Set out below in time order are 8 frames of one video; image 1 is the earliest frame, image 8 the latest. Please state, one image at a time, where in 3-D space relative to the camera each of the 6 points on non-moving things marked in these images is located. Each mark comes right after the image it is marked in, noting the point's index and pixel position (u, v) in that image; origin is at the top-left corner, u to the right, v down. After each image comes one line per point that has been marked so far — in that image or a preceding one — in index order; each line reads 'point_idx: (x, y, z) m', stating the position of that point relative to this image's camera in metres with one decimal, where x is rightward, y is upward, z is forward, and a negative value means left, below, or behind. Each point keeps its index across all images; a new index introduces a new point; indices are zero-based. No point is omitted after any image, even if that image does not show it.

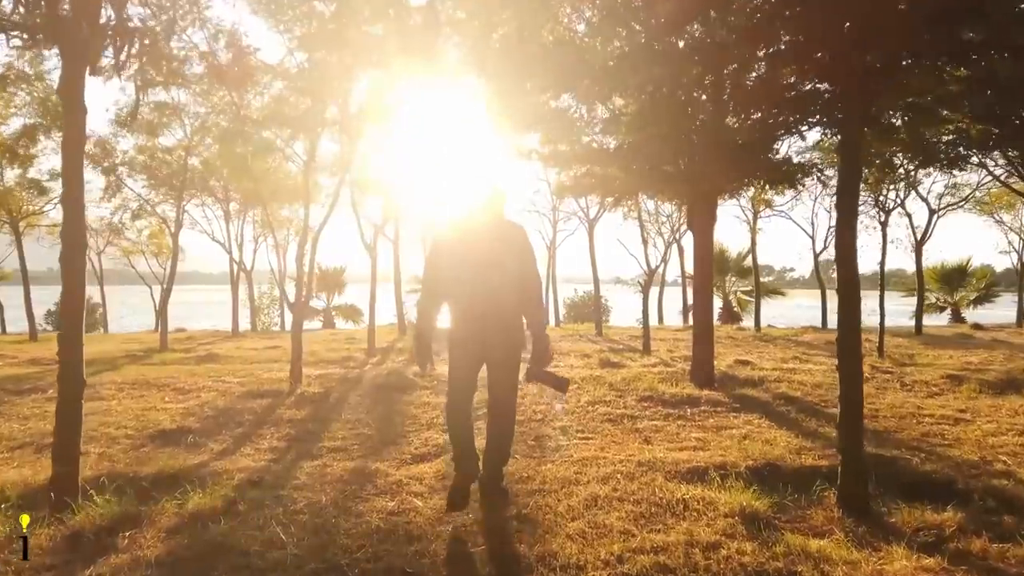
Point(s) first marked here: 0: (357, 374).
0: (-2.2, -1.2, +10.1) m
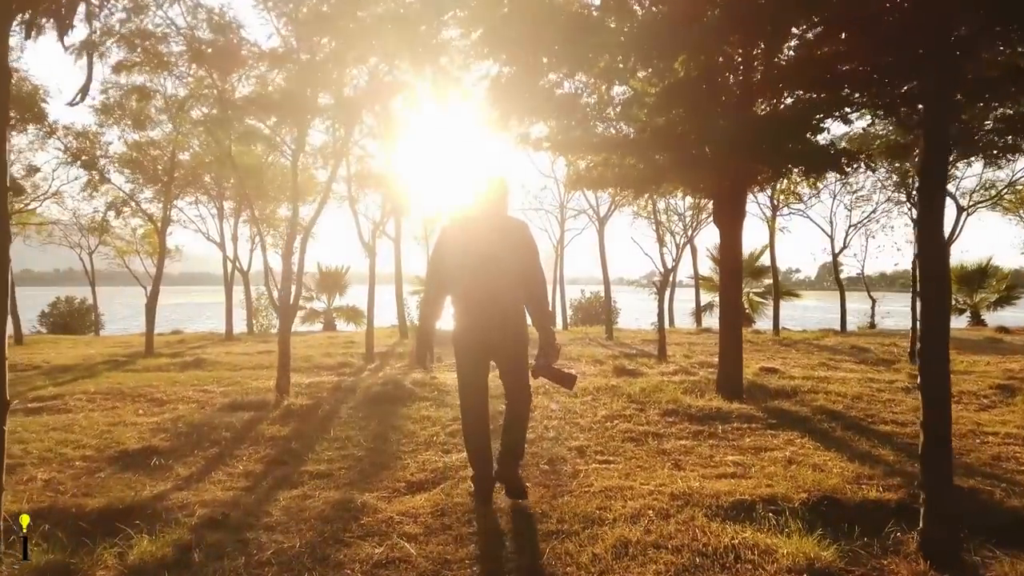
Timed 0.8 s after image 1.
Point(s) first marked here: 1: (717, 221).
0: (-2.1, -1.2, +9.3) m
1: (+2.4, +0.7, +8.4) m
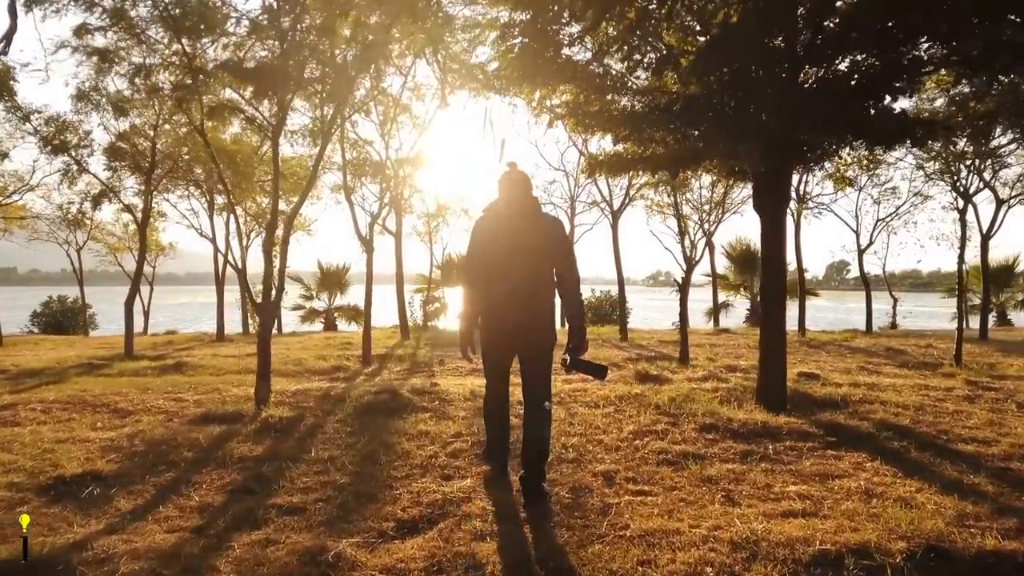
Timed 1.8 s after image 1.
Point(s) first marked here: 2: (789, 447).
0: (-1.9, -1.2, +8.3) m
1: (+2.5, +0.8, +7.3) m
2: (+2.1, -1.2, +5.5) m
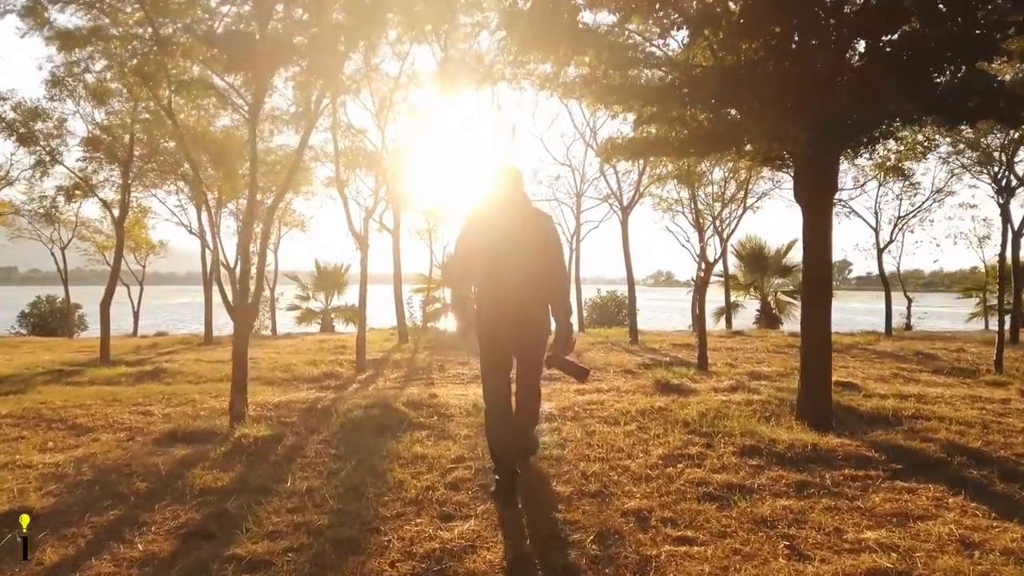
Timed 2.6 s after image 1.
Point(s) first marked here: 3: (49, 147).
0: (-1.9, -1.2, +7.5) m
1: (+2.6, +0.8, +6.5) m
2: (+2.2, -1.2, +4.7) m
3: (-7.5, +2.3, +11.8) m
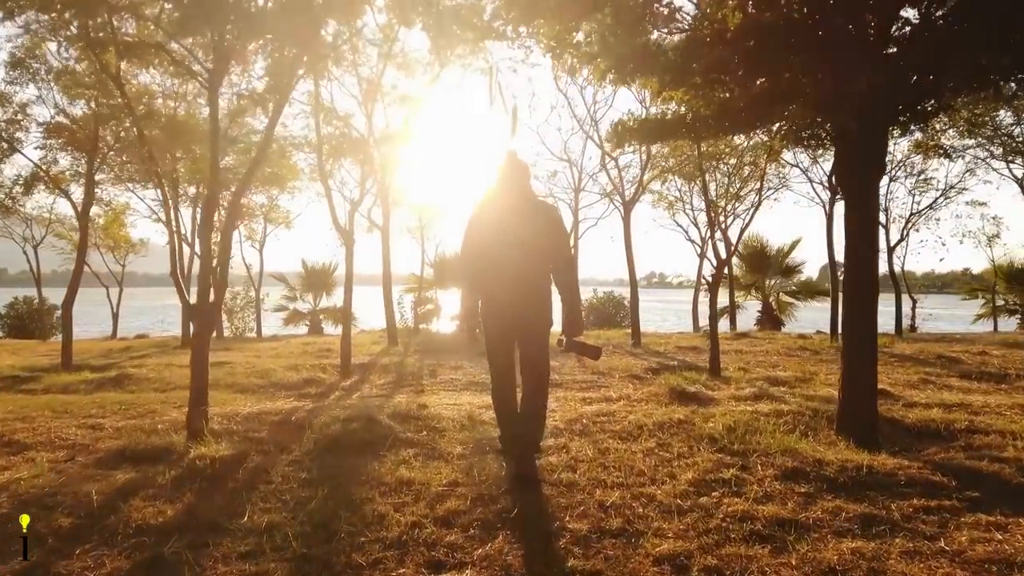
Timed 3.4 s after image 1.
0: (-1.9, -1.2, +6.6) m
1: (+2.6, +0.8, +5.7) m
2: (+2.2, -1.2, +3.9) m
3: (-7.6, +2.3, +11.0) m
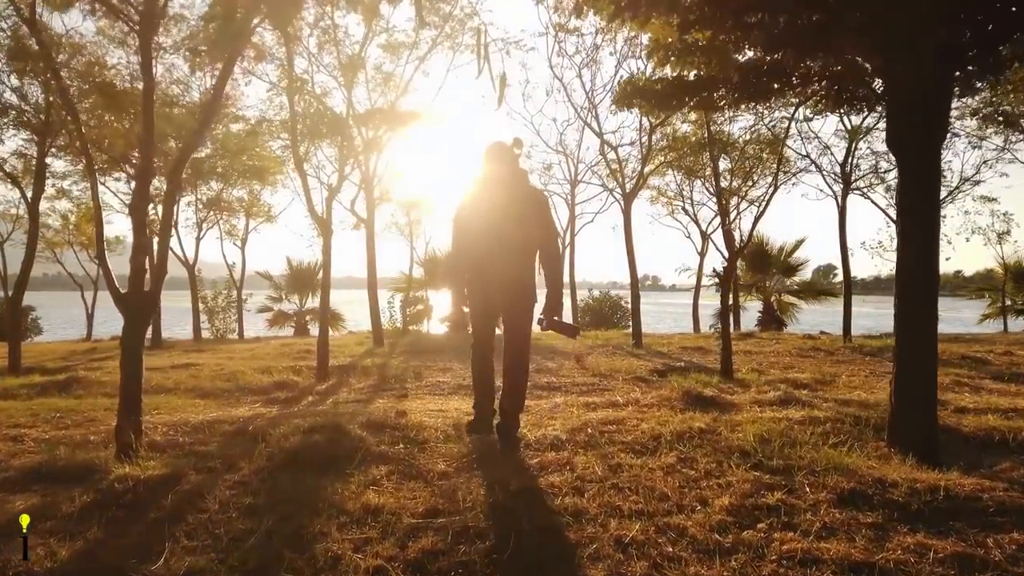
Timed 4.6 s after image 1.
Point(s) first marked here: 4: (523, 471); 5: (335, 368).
0: (-1.9, -1.1, +5.7) m
1: (+2.5, +0.9, +4.8) m
2: (+2.2, -1.1, +3.0) m
3: (-7.7, +2.4, +10.0) m
4: (+0.1, -1.1, +4.3) m
5: (-2.5, -1.1, +10.3) m
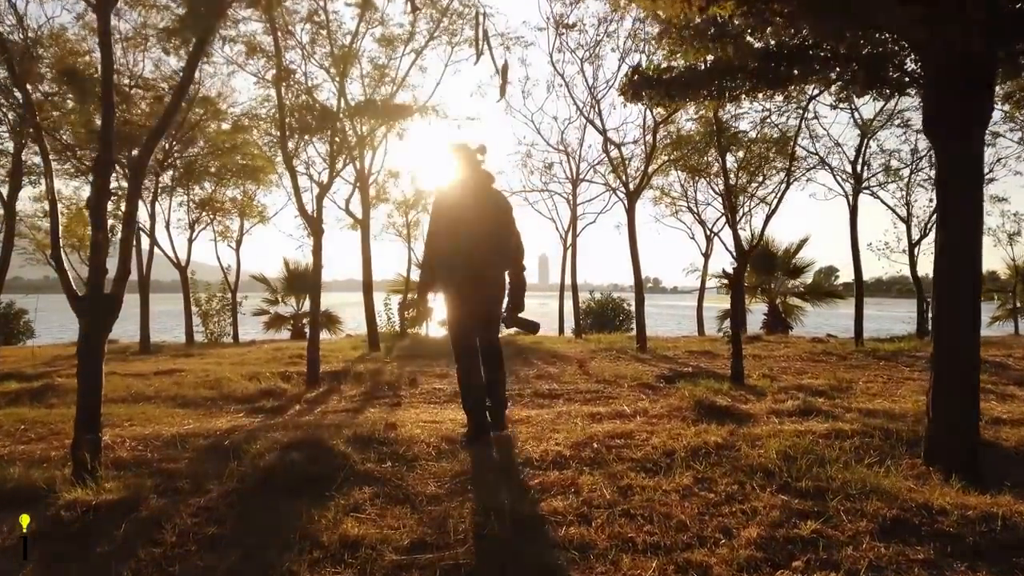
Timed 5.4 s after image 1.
0: (-1.9, -1.1, +5.3) m
1: (+2.5, +0.9, +4.4) m
2: (+2.2, -1.1, +2.6) m
3: (-7.7, +2.3, +9.6) m
4: (+0.1, -1.1, +3.8) m
5: (-2.5, -1.2, +9.8) m
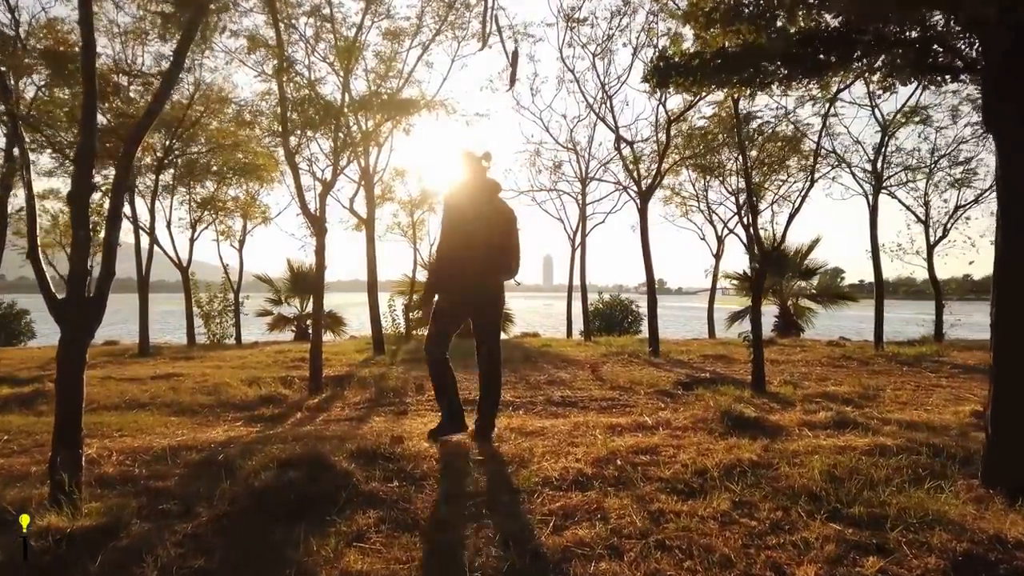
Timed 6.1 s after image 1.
0: (-1.8, -1.1, +4.9) m
1: (+2.6, +0.9, +4.0) m
2: (+2.3, -1.1, +2.2) m
3: (-7.6, +2.3, +9.3) m
4: (+0.1, -1.1, +3.4) m
5: (-2.4, -1.2, +9.5) m
